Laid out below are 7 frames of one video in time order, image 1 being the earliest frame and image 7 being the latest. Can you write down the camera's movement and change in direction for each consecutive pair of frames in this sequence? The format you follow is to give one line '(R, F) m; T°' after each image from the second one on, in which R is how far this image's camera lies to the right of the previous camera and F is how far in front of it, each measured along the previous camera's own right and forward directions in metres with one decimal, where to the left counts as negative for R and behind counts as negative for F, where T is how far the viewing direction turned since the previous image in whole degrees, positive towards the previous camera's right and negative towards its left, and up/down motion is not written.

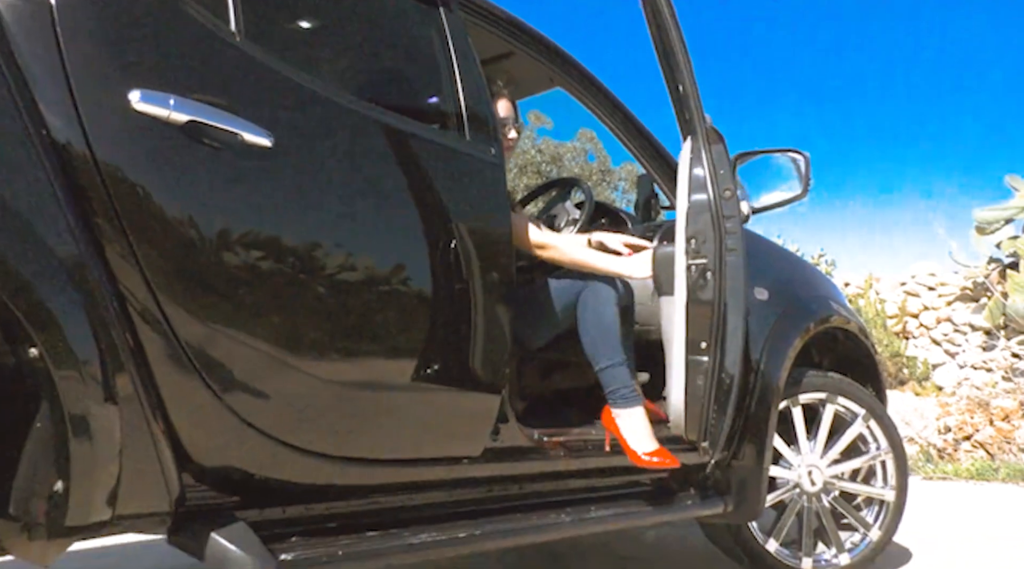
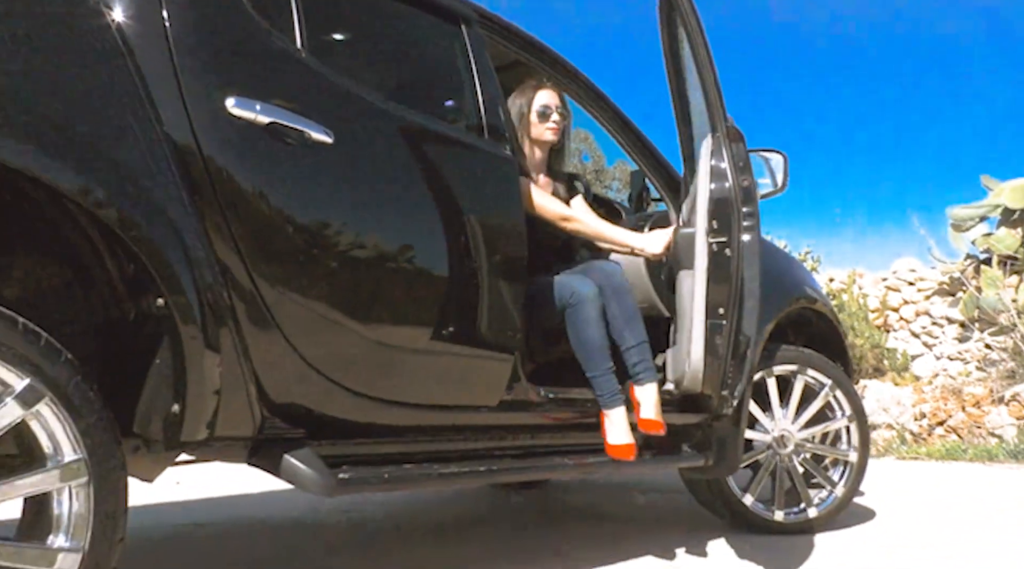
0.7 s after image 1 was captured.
(-0.1, -0.4) m; 0°
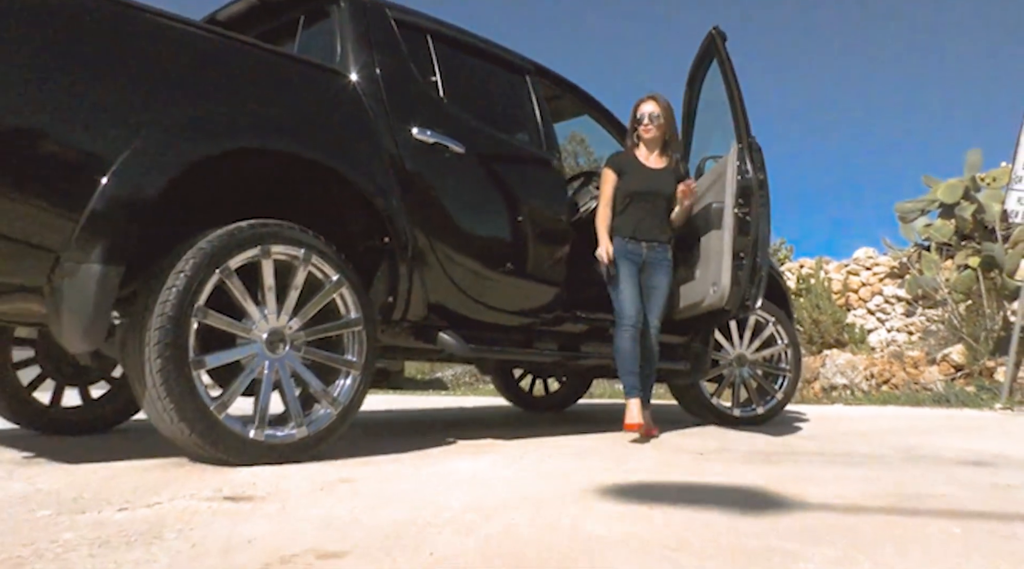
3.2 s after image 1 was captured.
(-0.3, -1.5) m; +1°
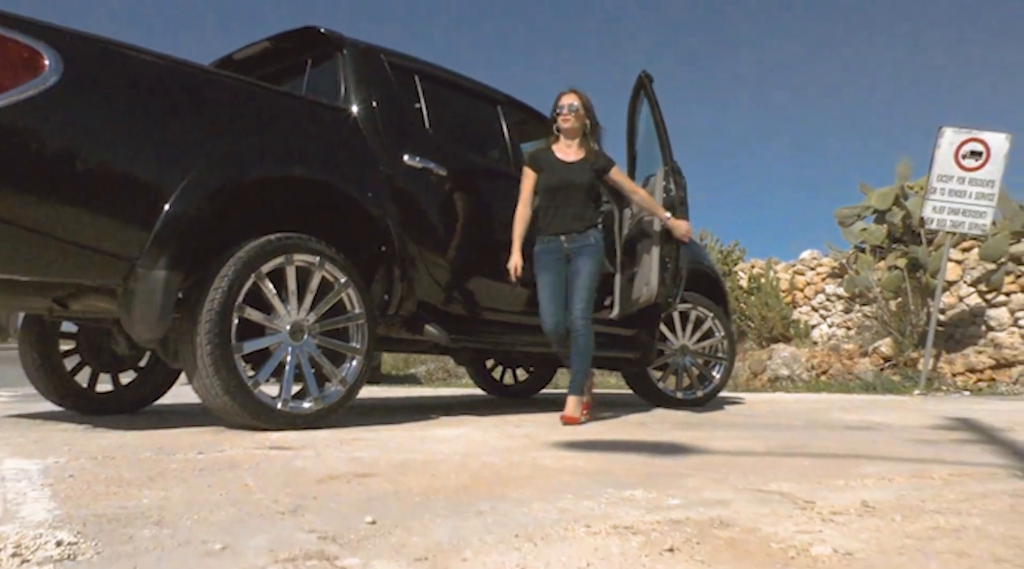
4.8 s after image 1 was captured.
(0.0, -0.7) m; +2°
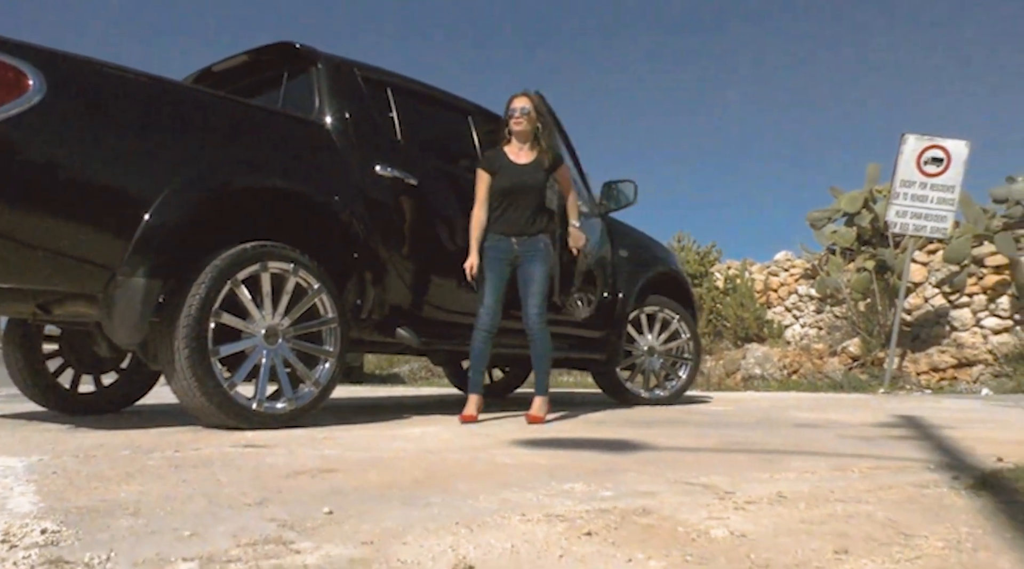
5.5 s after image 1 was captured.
(+0.1, -0.2) m; +1°
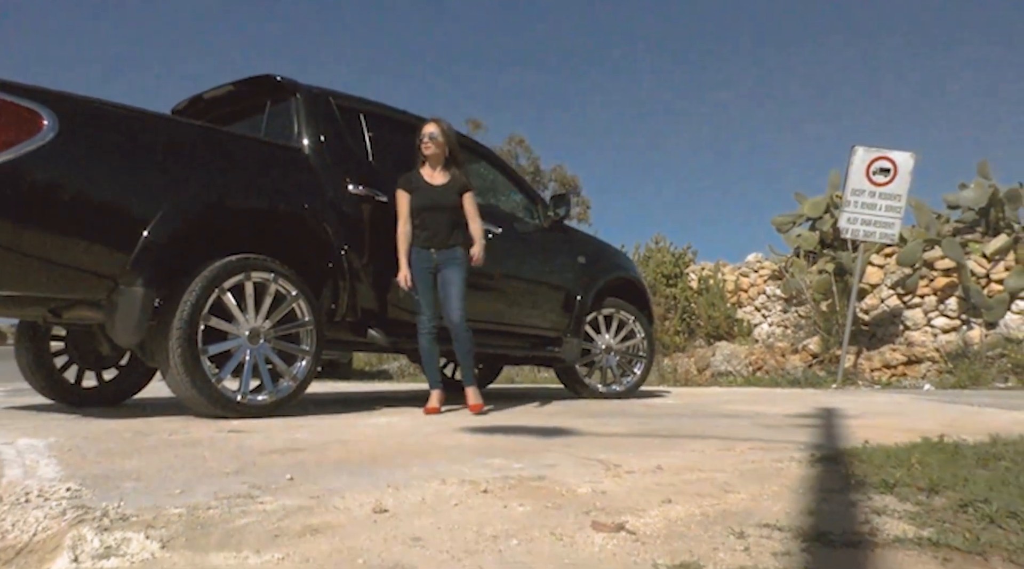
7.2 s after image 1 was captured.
(+0.2, -0.5) m; 0°
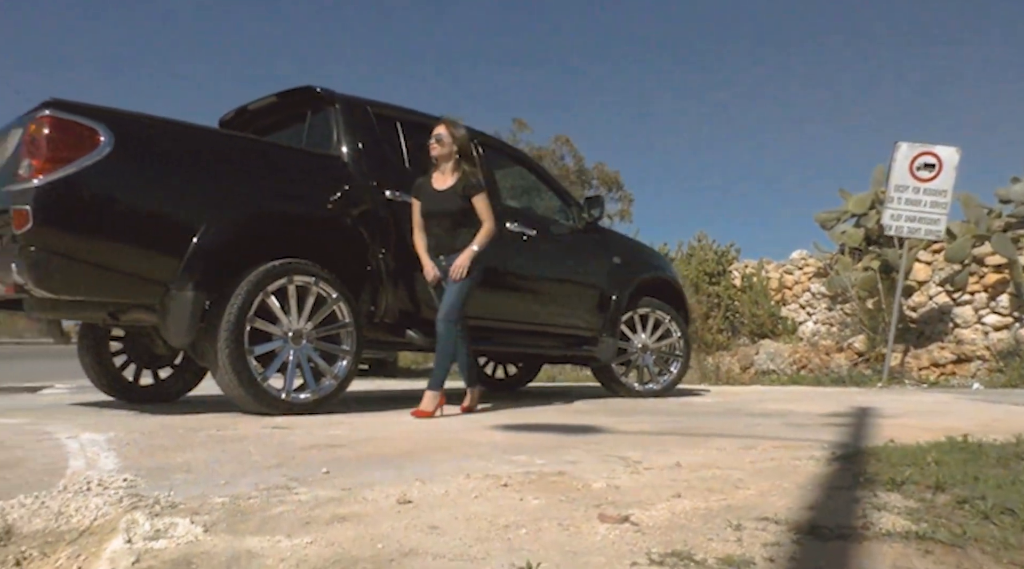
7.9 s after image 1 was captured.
(+0.1, -0.1) m; -3°
